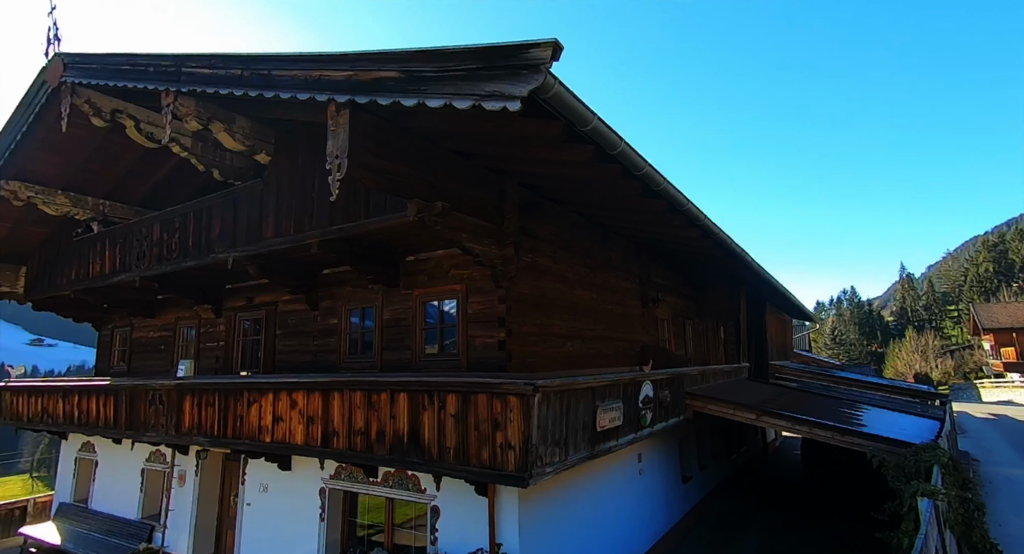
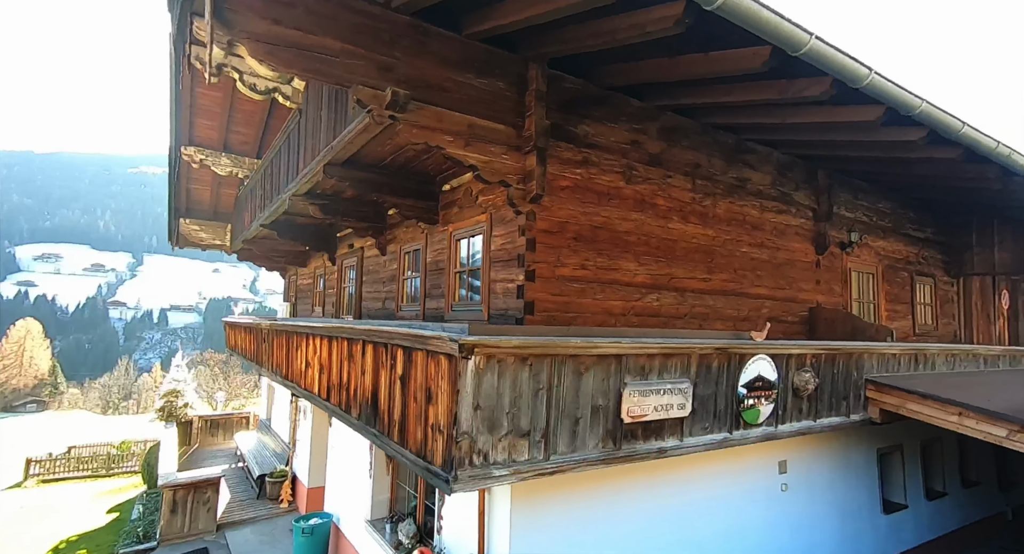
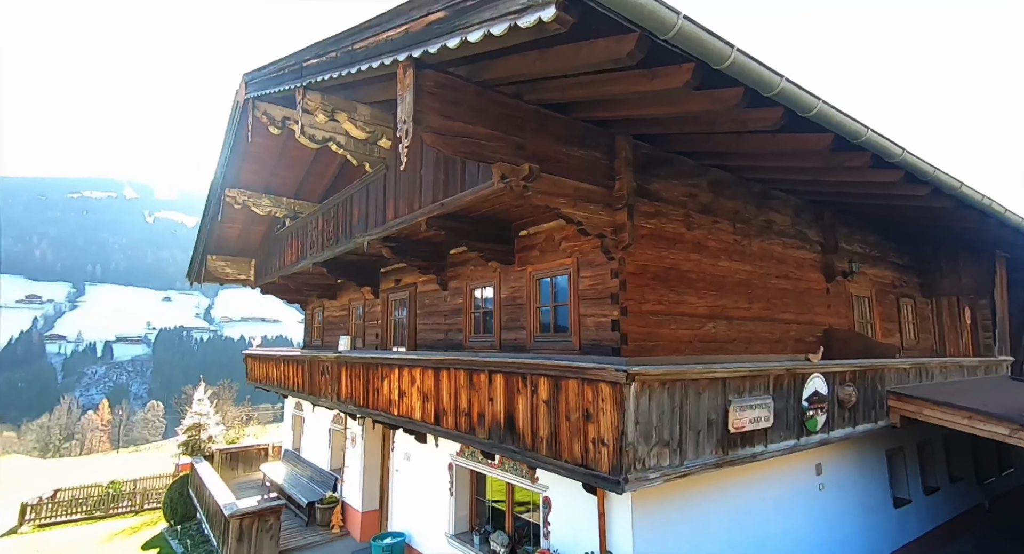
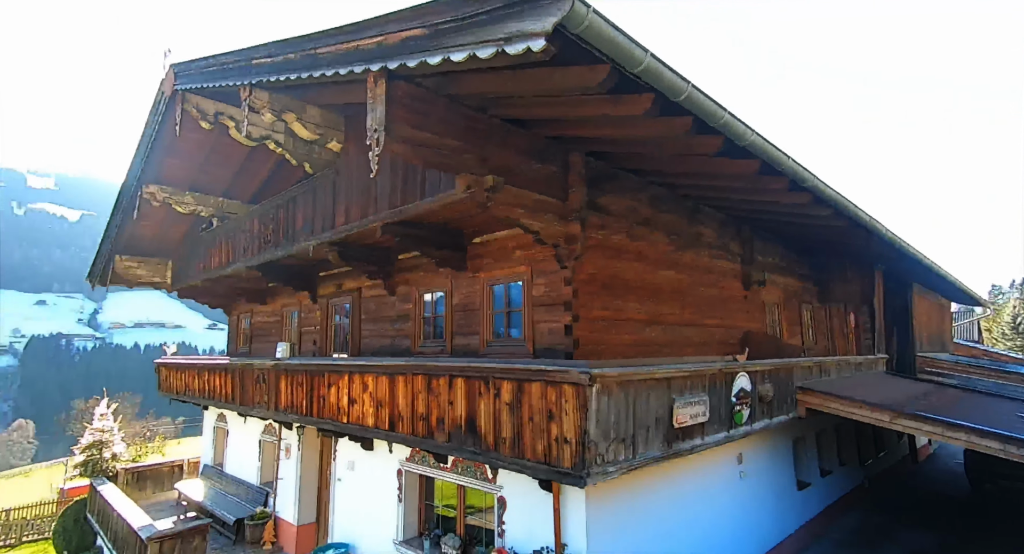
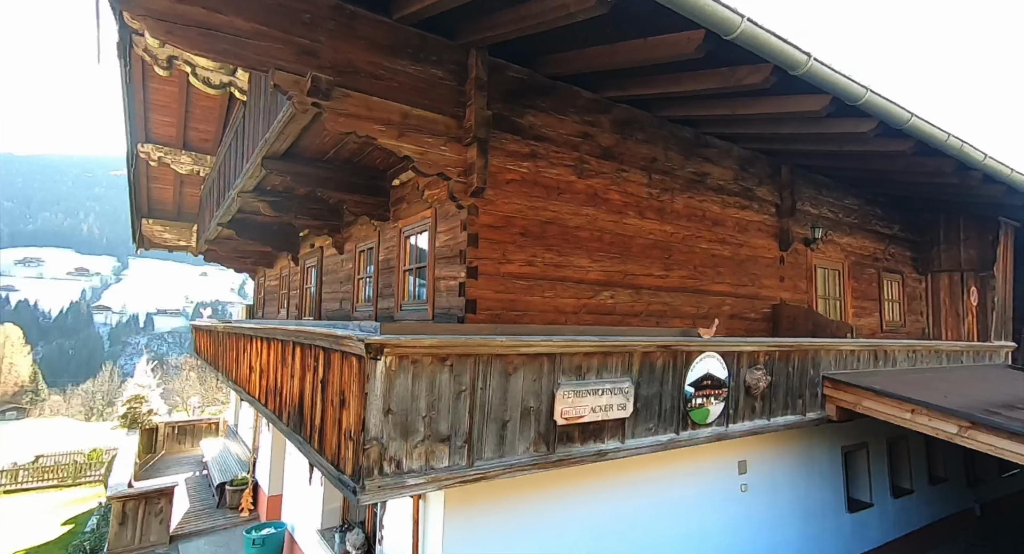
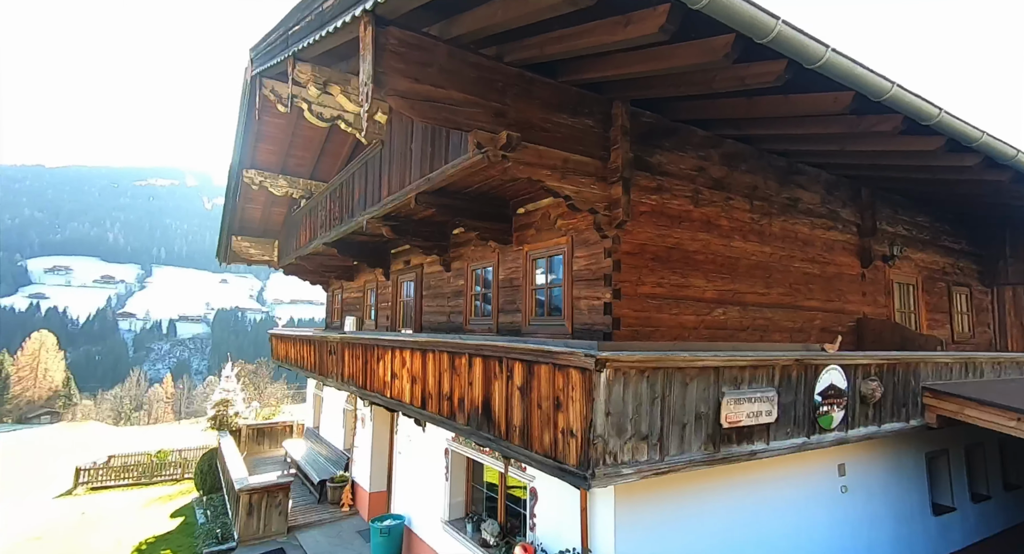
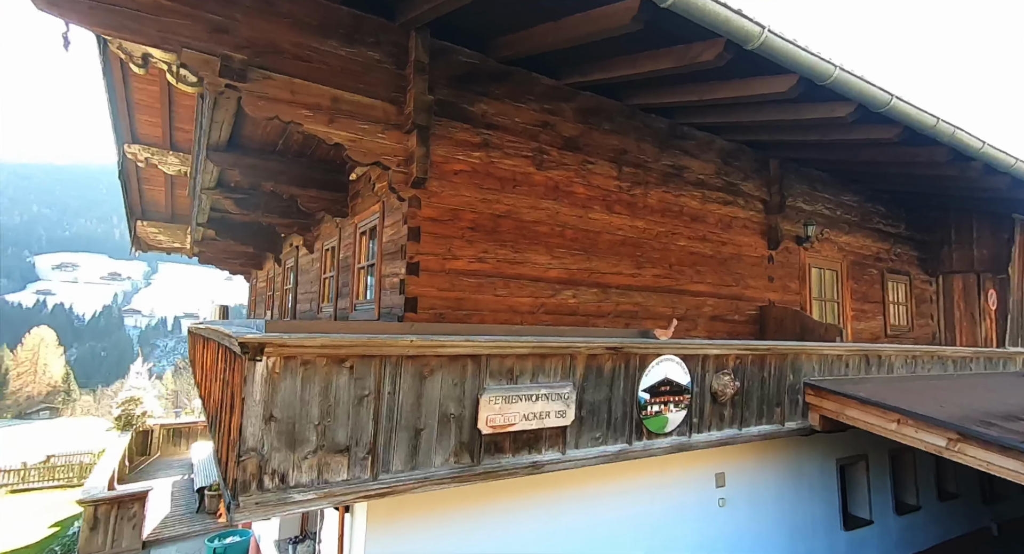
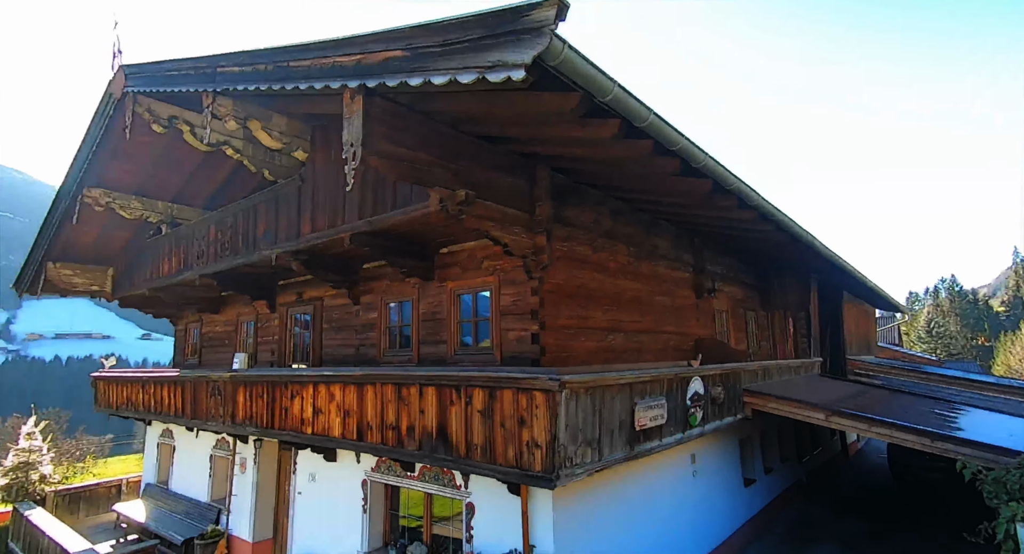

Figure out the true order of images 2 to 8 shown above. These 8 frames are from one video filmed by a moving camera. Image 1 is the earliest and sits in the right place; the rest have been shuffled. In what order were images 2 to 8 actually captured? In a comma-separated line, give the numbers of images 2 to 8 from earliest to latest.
8, 4, 3, 6, 2, 5, 7
